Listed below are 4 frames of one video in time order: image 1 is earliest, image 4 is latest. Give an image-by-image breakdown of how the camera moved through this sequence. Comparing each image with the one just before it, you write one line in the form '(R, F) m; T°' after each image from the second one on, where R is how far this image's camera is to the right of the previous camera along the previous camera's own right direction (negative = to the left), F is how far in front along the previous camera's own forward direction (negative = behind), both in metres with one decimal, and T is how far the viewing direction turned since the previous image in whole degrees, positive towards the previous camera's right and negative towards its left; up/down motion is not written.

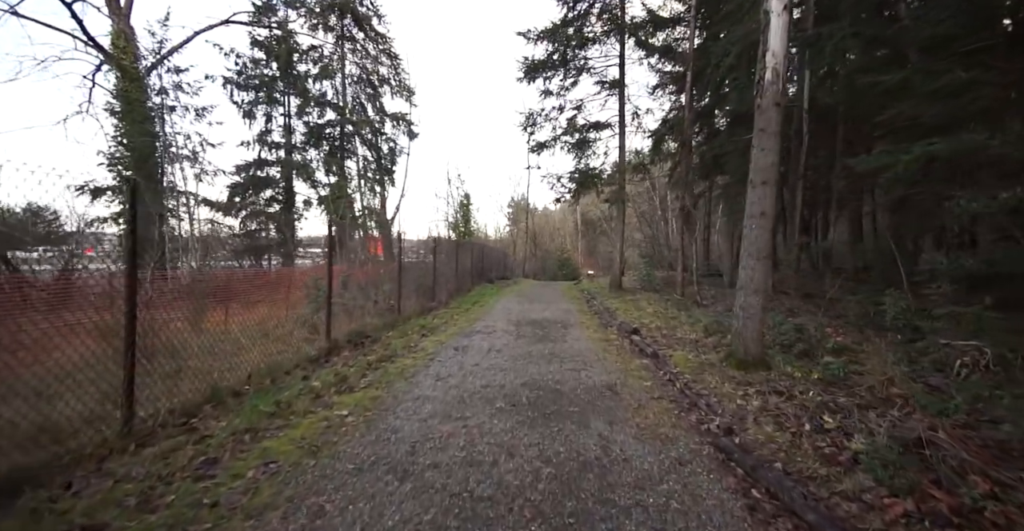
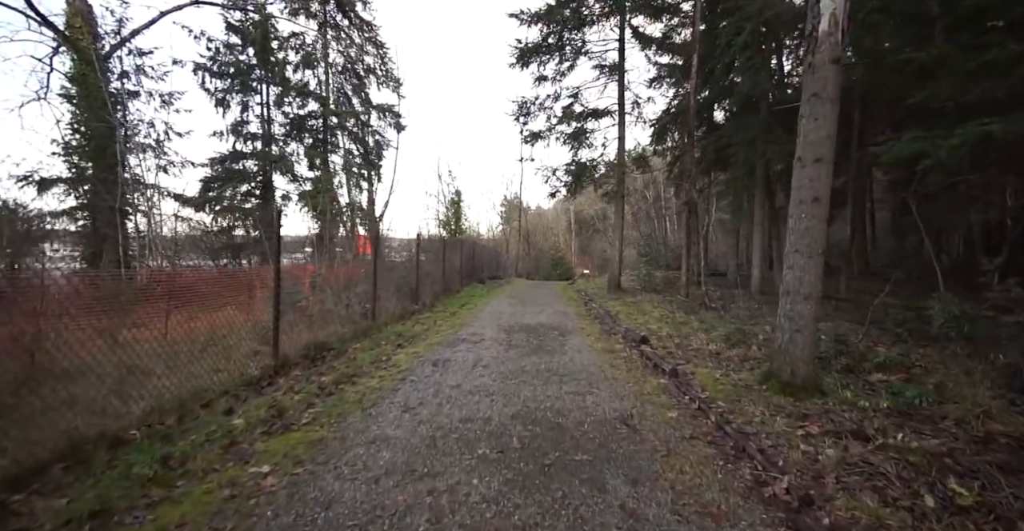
(0.0, +0.9) m; +1°
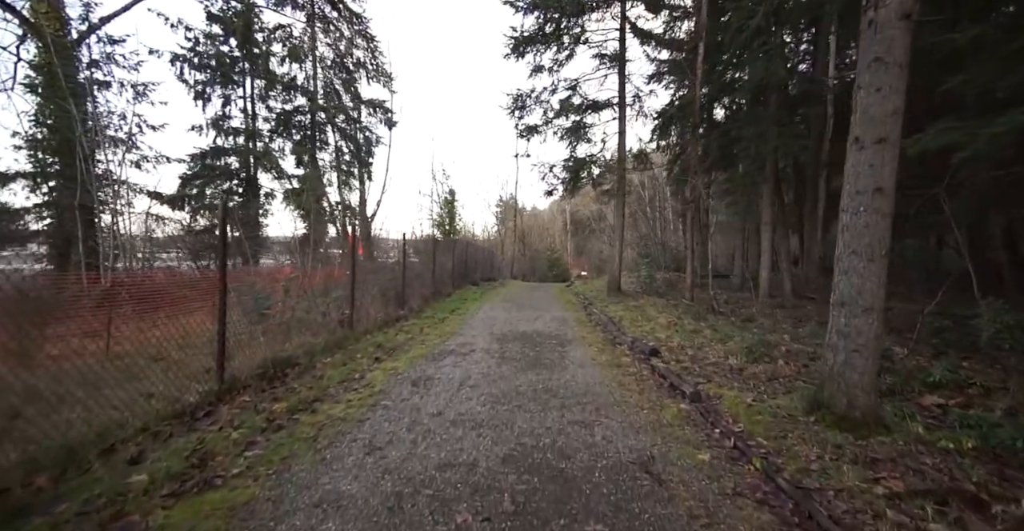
(0.0, +0.7) m; +1°
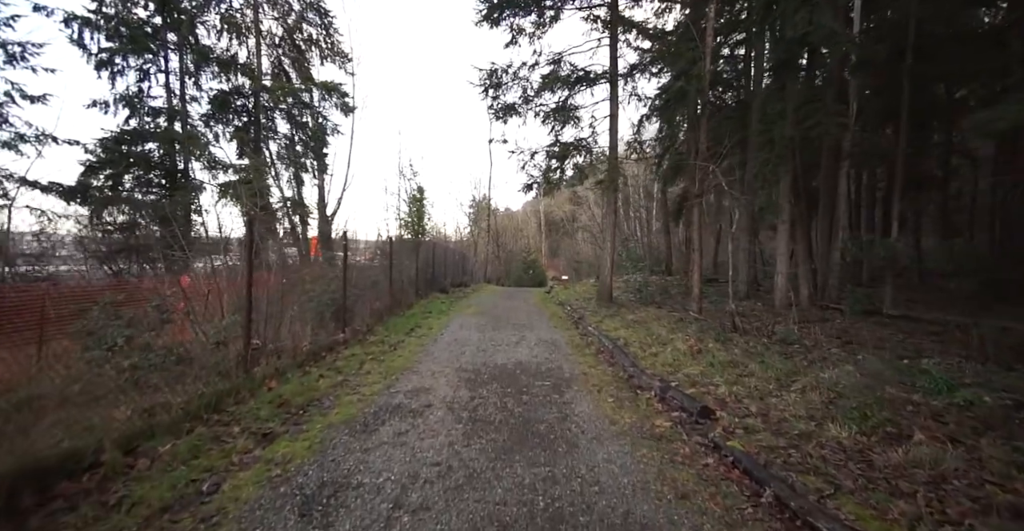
(0.0, +2.0) m; +4°
